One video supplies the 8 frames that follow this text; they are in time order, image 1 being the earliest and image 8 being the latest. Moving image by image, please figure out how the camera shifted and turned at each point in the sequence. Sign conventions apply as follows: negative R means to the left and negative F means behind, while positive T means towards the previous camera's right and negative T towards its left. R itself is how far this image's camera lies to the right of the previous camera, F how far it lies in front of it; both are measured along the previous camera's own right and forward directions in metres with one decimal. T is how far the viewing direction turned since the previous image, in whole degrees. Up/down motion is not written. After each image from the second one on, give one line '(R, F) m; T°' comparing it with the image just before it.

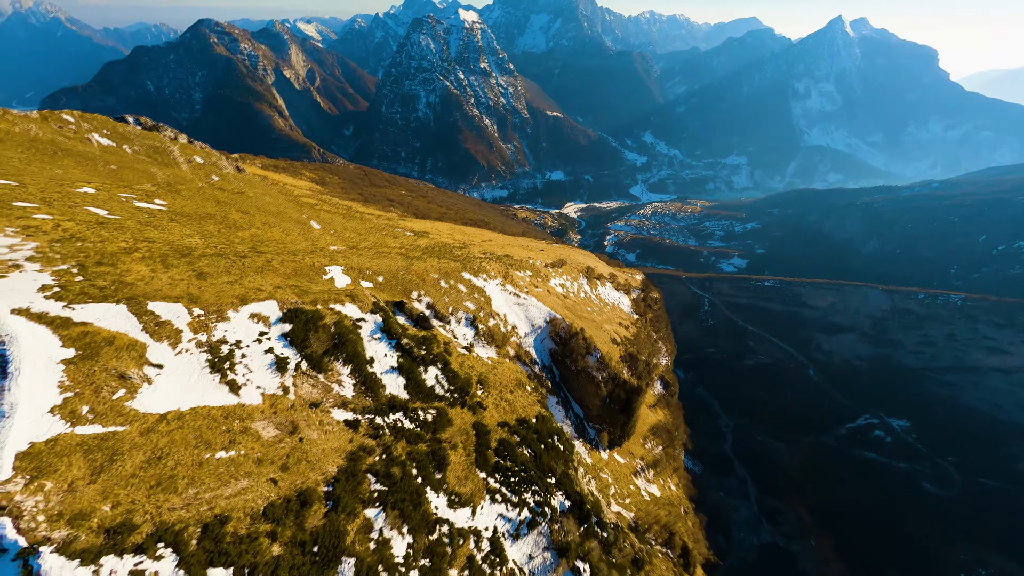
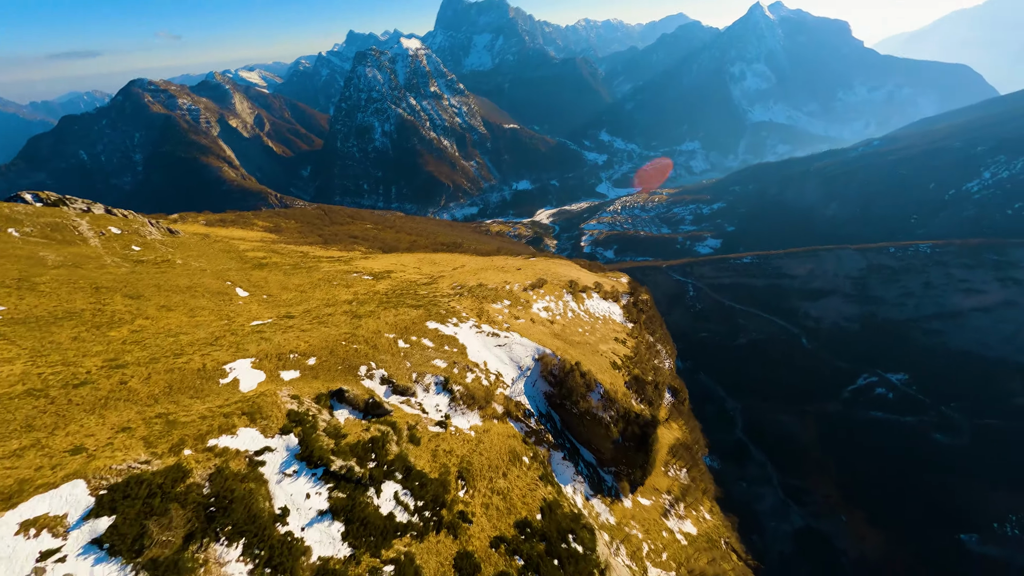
(+0.8, +2.8) m; +3°
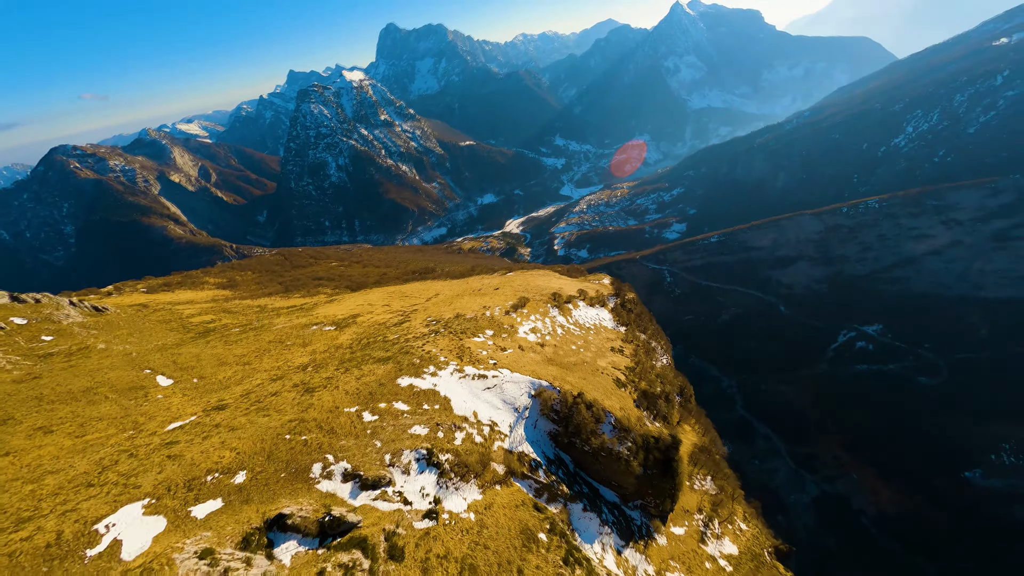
(+0.2, +2.0) m; +4°
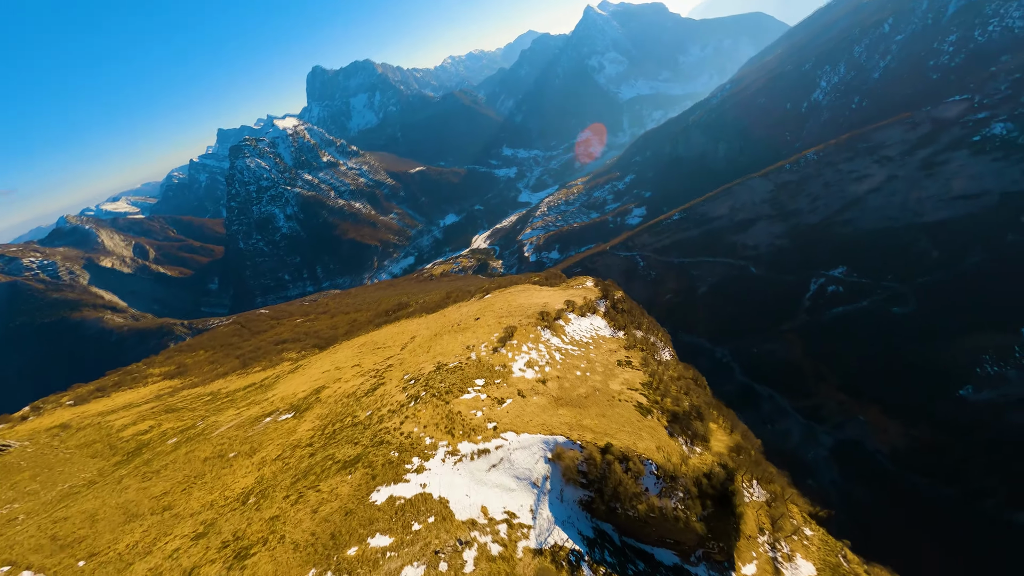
(+0.1, +2.8) m; +4°
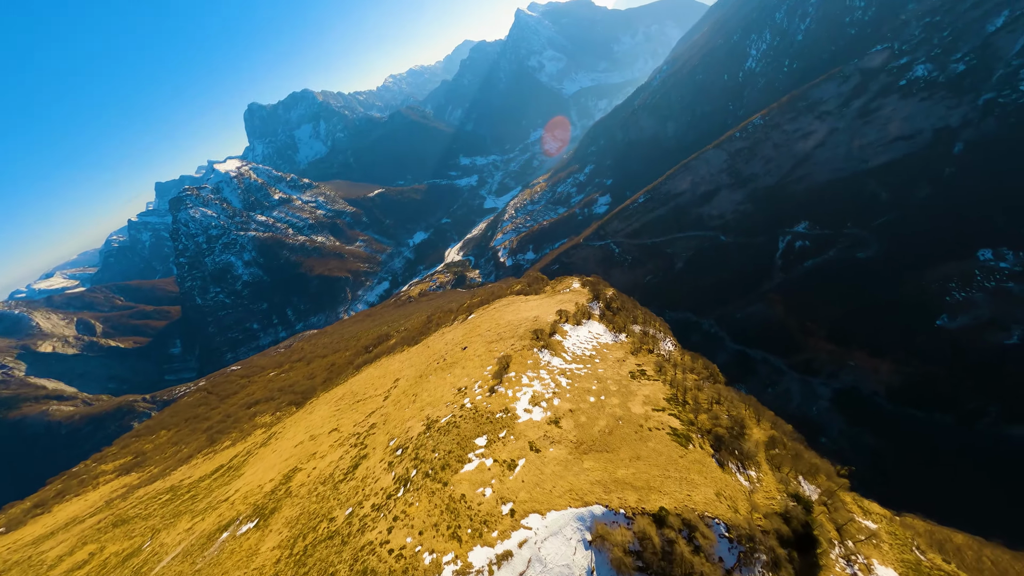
(-0.1, +2.7) m; +4°
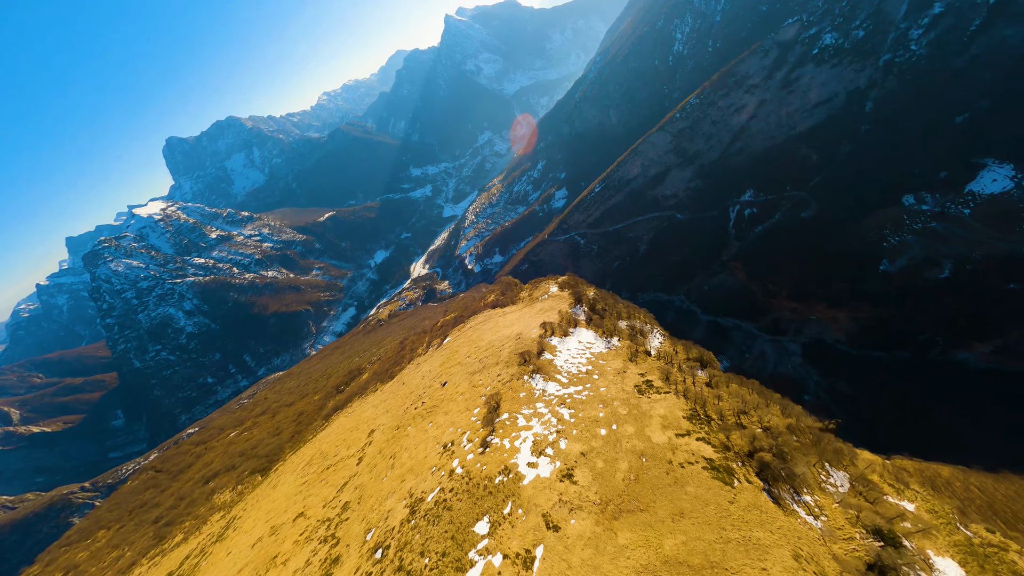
(0.0, +2.6) m; +5°
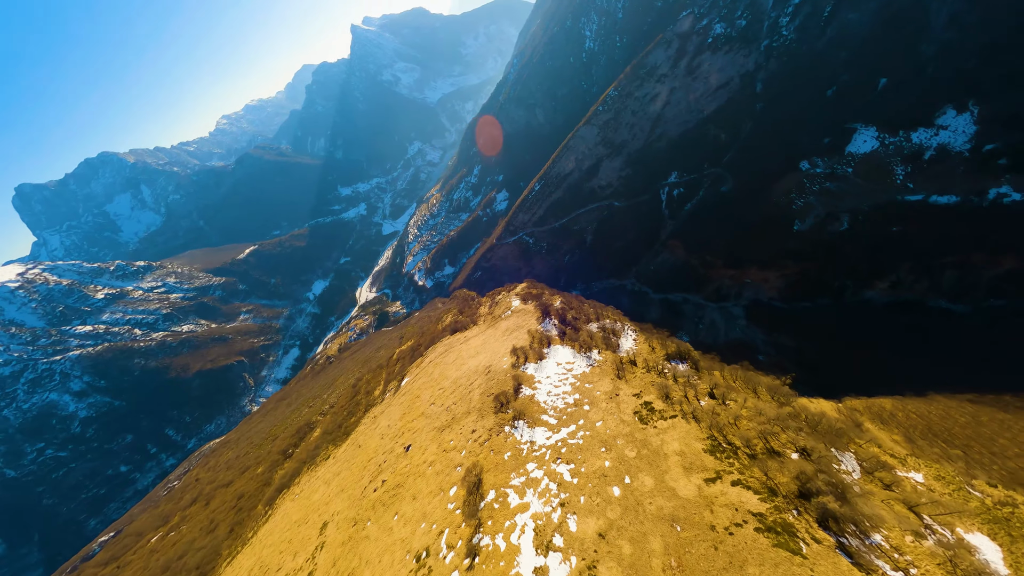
(0.0, +3.1) m; +8°
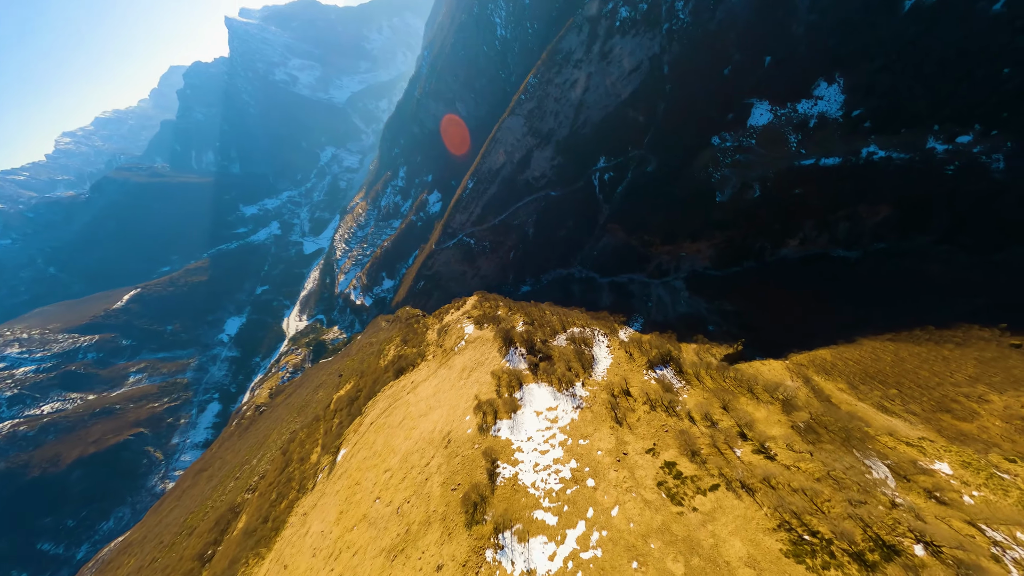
(+0.2, +4.7) m; +10°
